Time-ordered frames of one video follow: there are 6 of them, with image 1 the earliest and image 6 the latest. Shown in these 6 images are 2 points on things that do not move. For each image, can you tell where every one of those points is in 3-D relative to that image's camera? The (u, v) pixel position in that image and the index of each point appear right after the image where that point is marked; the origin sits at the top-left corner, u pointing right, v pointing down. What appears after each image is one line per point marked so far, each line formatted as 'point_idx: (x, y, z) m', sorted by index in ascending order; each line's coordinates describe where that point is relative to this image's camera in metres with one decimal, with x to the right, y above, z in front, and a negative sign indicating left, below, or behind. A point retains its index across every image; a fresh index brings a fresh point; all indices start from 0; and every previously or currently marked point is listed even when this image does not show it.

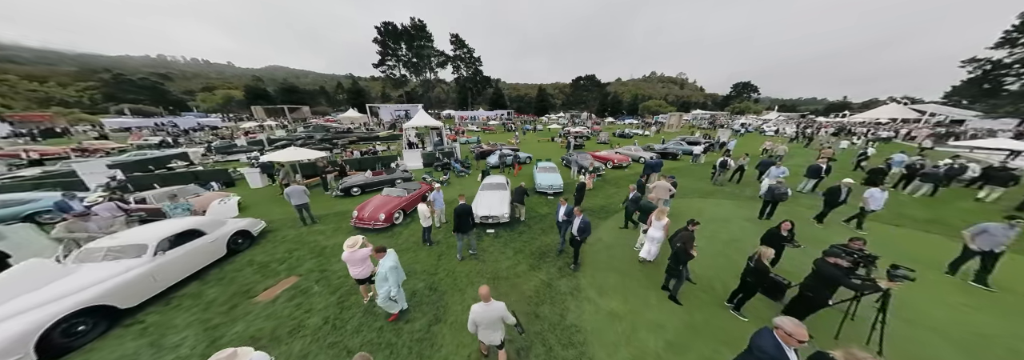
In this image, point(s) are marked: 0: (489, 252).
0: (-0.7, -2.2, +6.5) m
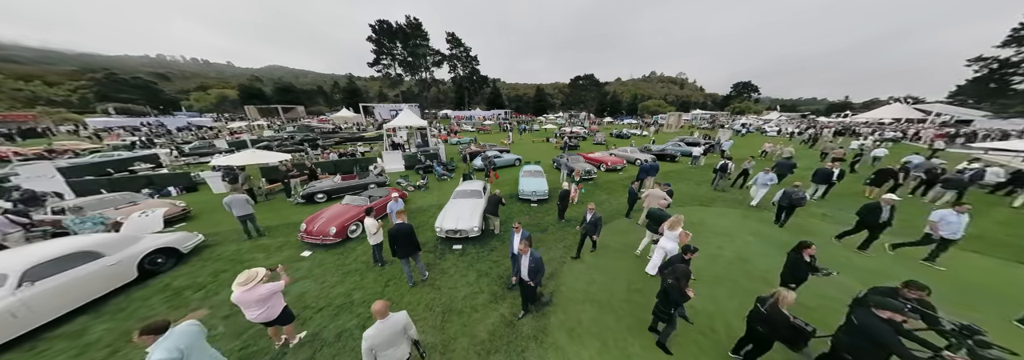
0: (-1.7, -2.5, +5.5) m
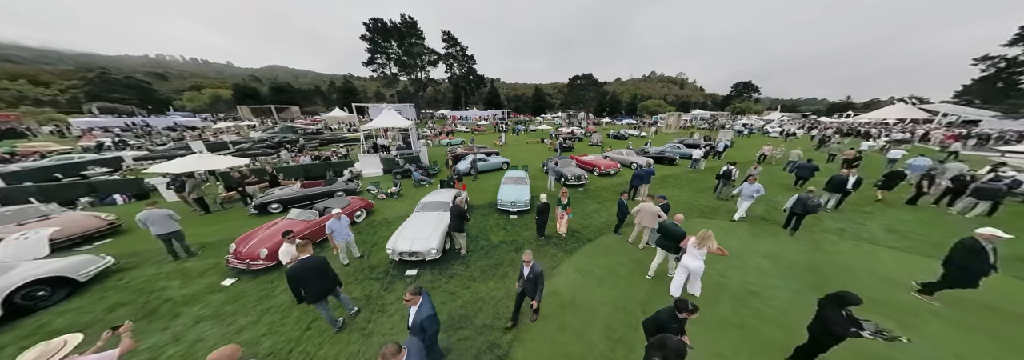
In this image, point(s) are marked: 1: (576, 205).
0: (-2.6, -2.8, +4.5) m
1: (+2.9, -1.1, +9.7) m
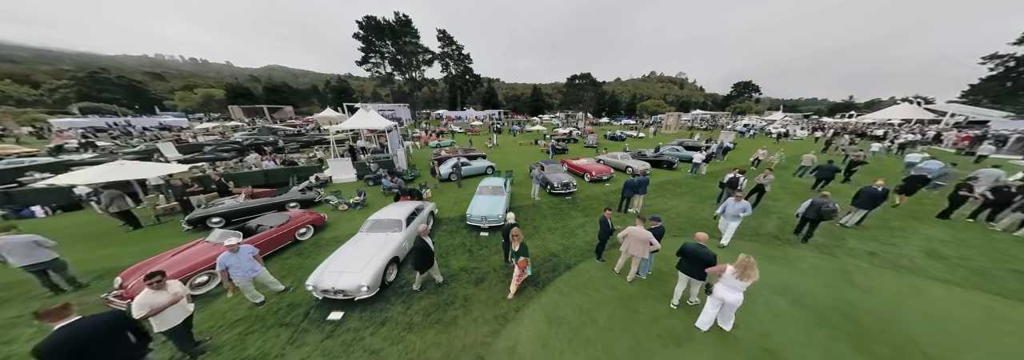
0: (-3.6, -3.2, +3.3) m
1: (+1.9, -1.5, +8.4) m
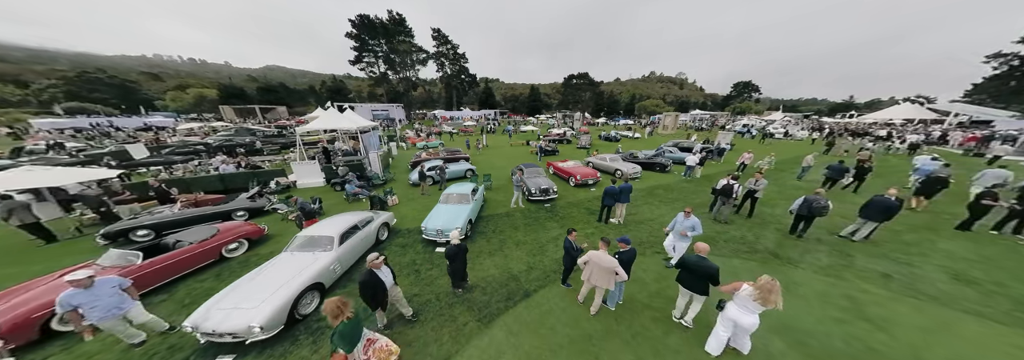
0: (-4.8, -3.4, +2.3) m
1: (+0.7, -1.8, +7.5) m
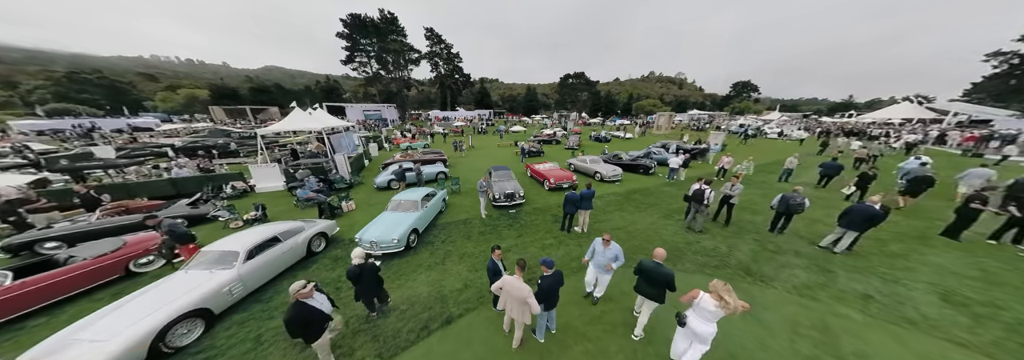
0: (-6.4, -3.6, +1.7) m
1: (-0.9, -1.9, +6.9) m
